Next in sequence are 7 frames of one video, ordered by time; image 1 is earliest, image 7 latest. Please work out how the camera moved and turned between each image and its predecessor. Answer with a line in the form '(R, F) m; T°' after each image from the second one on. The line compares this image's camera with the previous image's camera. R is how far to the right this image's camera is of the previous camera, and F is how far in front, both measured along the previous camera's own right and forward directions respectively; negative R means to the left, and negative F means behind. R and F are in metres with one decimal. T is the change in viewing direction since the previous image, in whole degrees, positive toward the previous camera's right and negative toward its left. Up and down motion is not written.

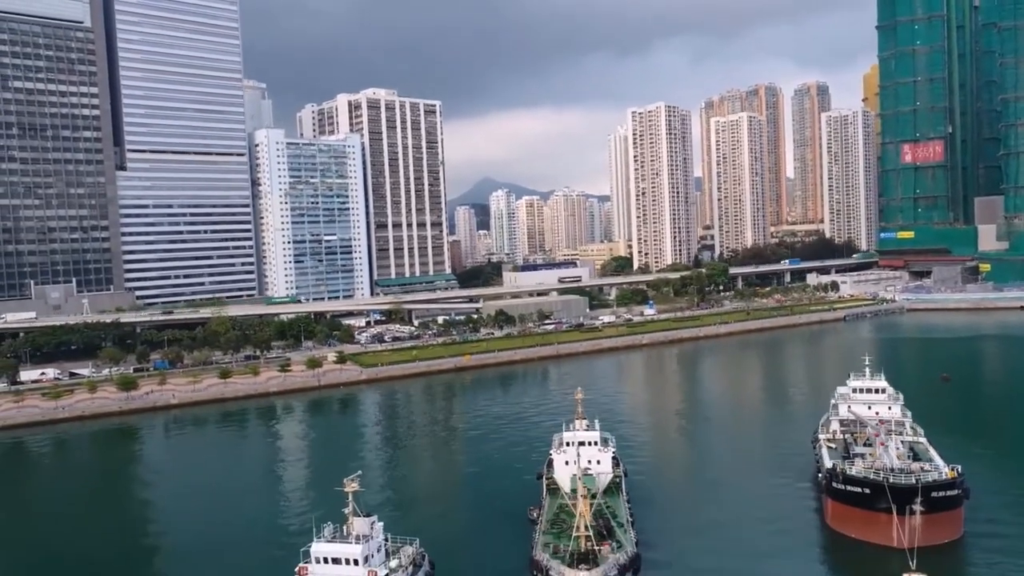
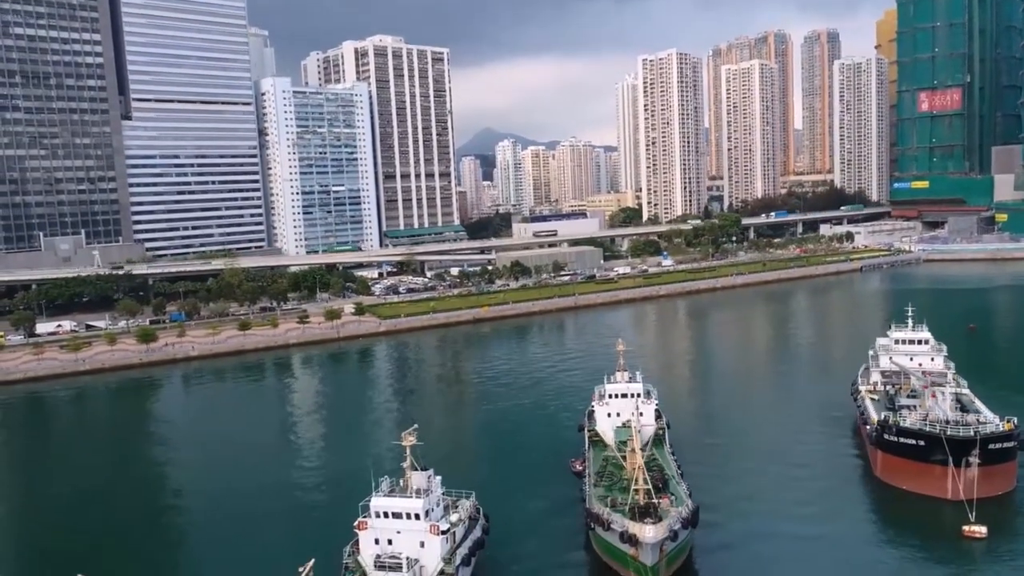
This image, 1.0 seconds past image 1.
(-1.9, +0.8) m; 0°
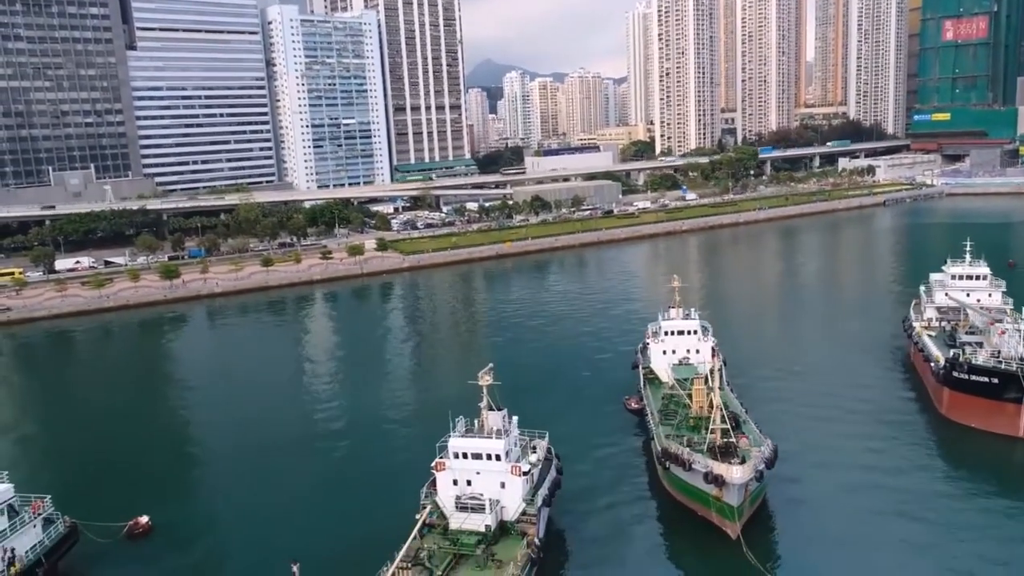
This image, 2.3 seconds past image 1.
(-2.4, +1.0) m; 0°
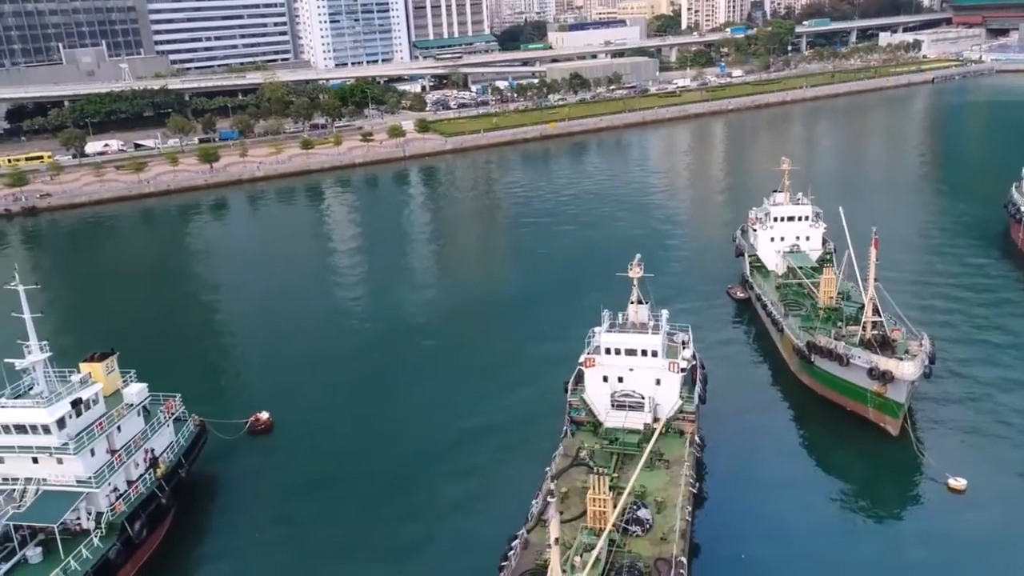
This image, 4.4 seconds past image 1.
(-4.2, +1.8) m; 0°
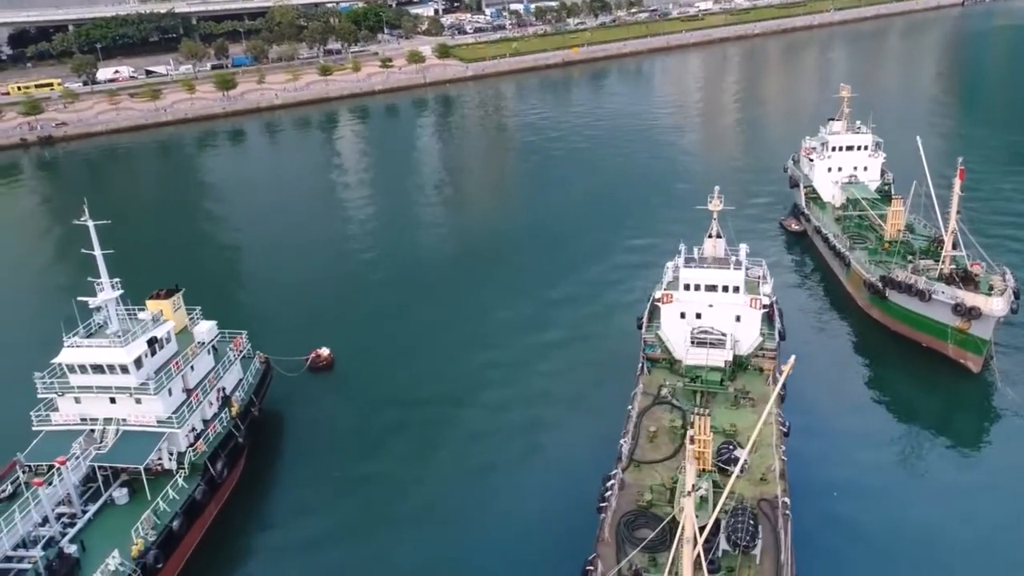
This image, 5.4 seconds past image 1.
(-2.0, +0.7) m; 0°
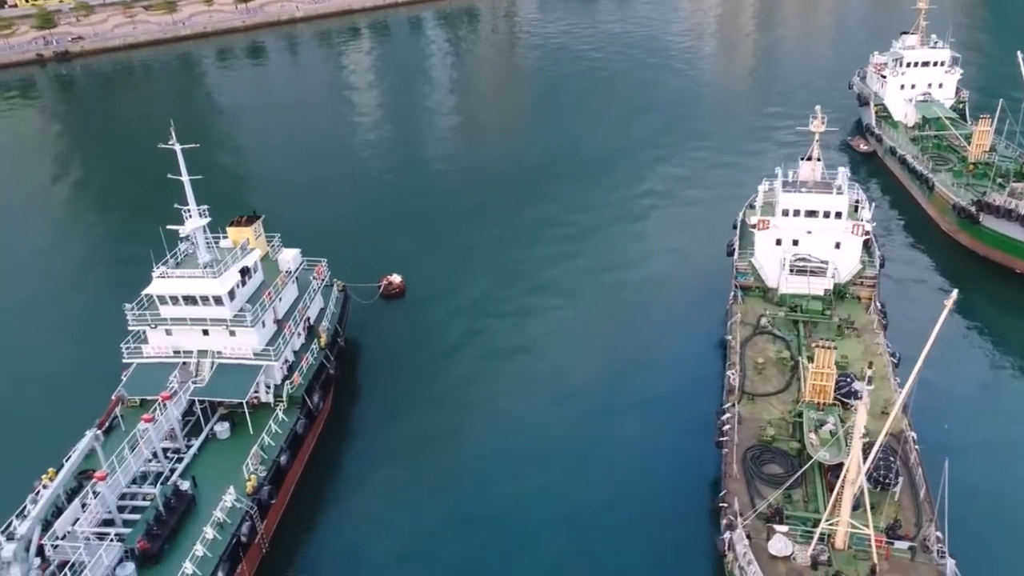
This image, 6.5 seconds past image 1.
(-2.3, +0.8) m; 0°
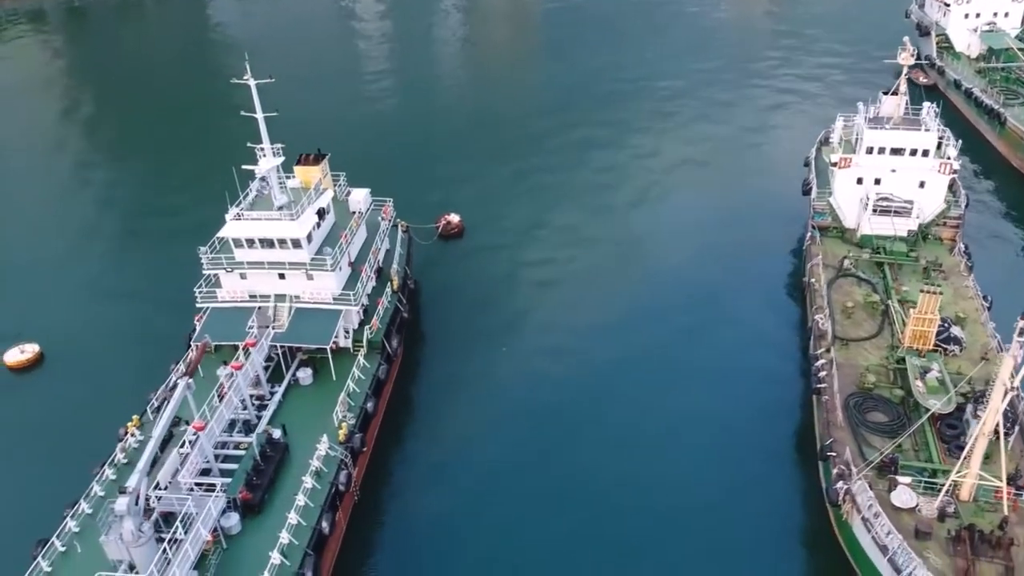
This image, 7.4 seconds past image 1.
(-1.8, +0.6) m; 0°
